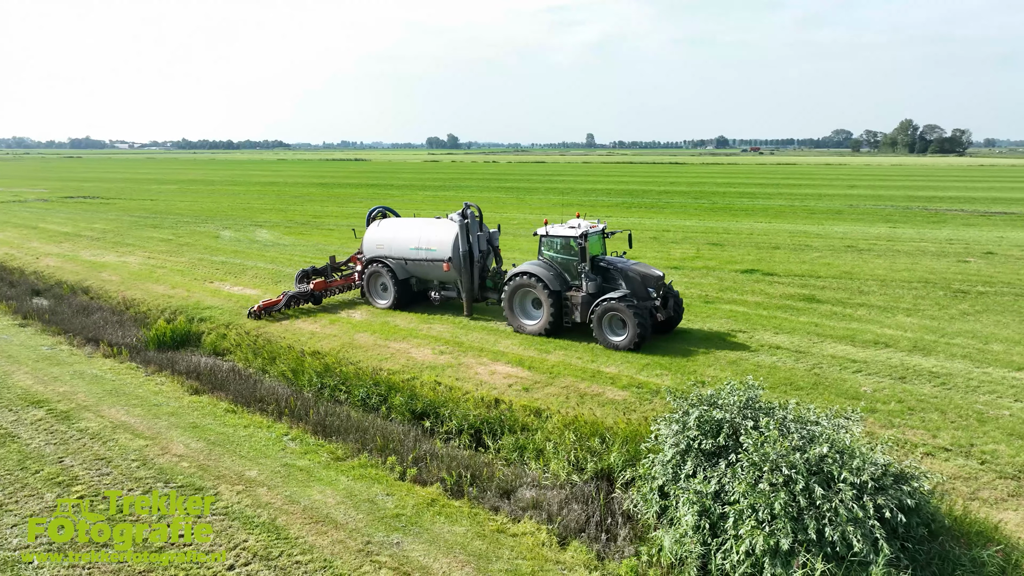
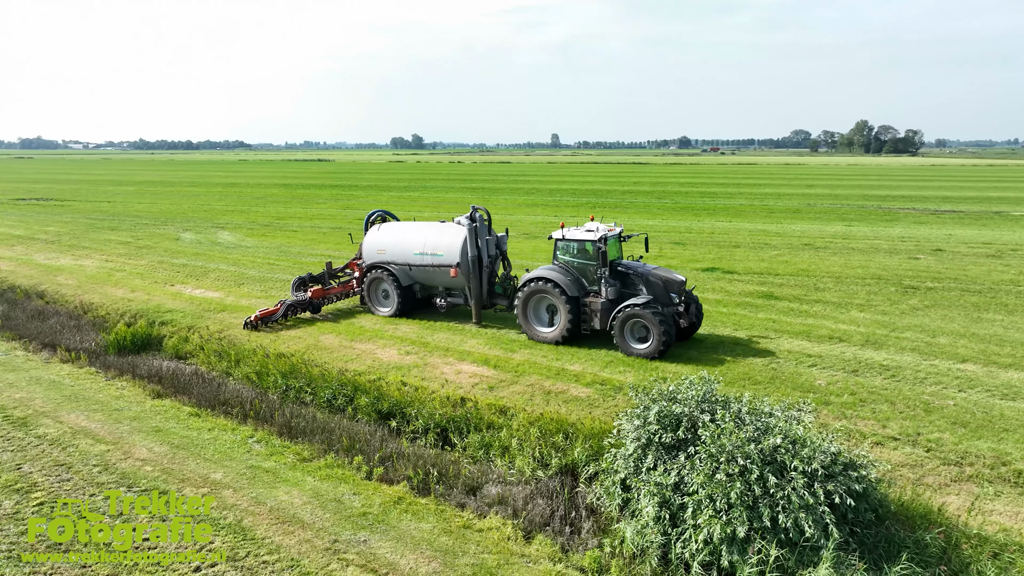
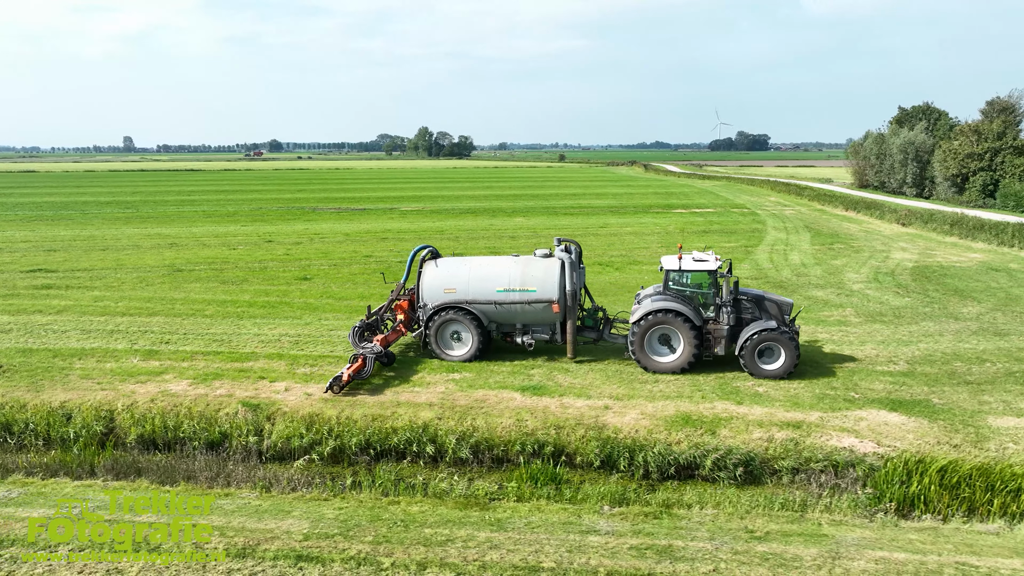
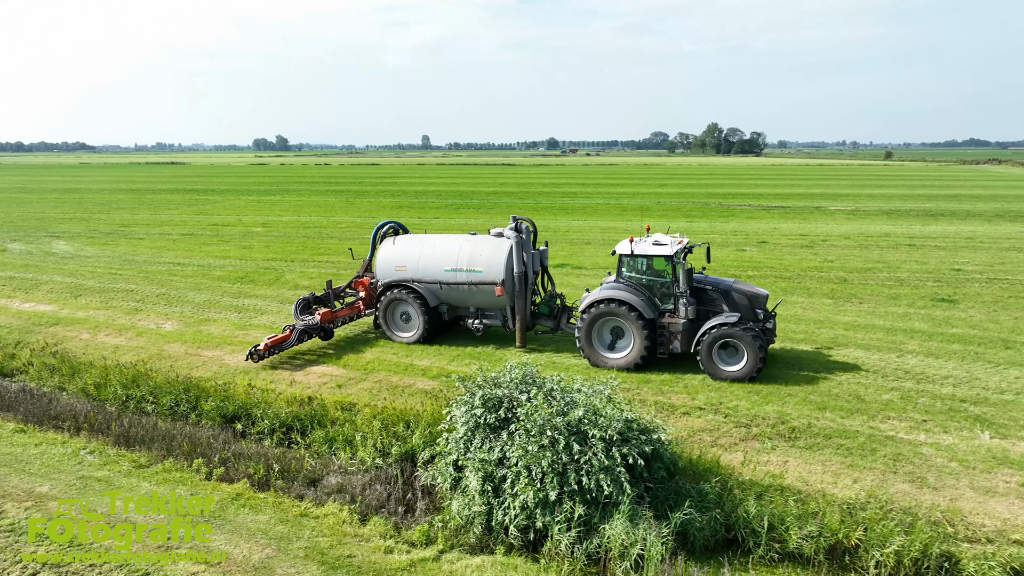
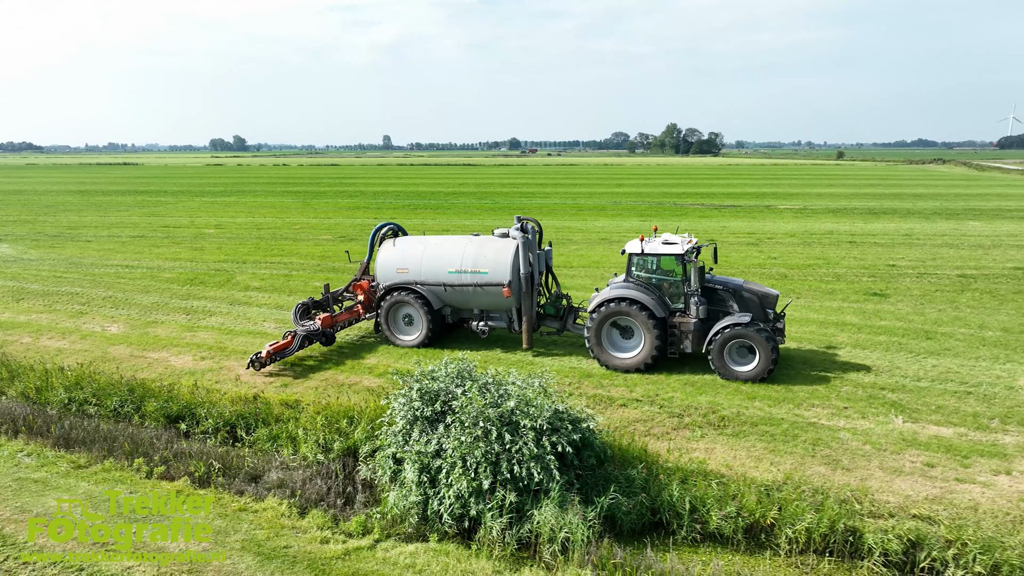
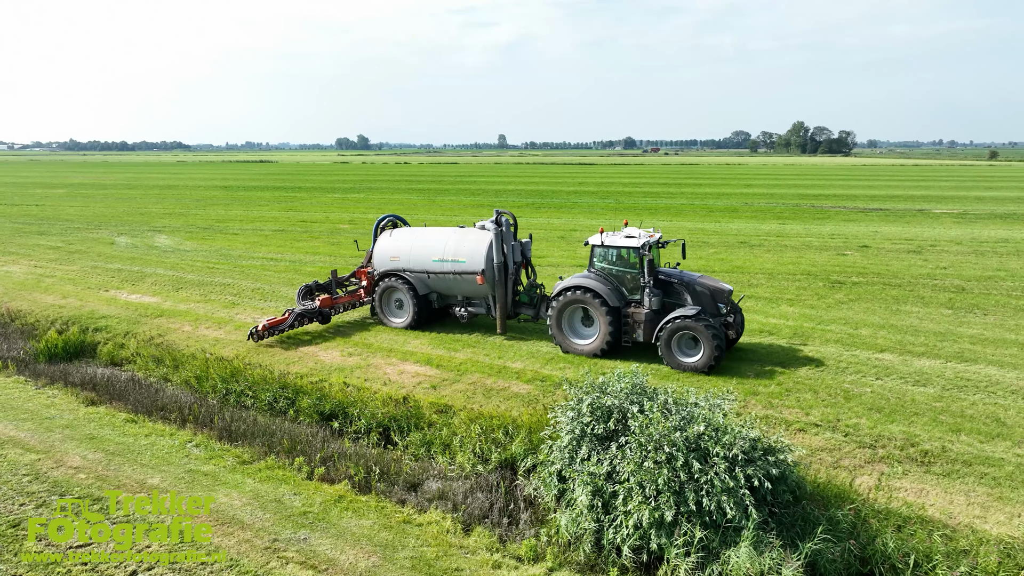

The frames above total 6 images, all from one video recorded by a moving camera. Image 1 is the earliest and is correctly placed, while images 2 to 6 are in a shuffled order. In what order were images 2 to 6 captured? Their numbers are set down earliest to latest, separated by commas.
2, 6, 4, 5, 3
